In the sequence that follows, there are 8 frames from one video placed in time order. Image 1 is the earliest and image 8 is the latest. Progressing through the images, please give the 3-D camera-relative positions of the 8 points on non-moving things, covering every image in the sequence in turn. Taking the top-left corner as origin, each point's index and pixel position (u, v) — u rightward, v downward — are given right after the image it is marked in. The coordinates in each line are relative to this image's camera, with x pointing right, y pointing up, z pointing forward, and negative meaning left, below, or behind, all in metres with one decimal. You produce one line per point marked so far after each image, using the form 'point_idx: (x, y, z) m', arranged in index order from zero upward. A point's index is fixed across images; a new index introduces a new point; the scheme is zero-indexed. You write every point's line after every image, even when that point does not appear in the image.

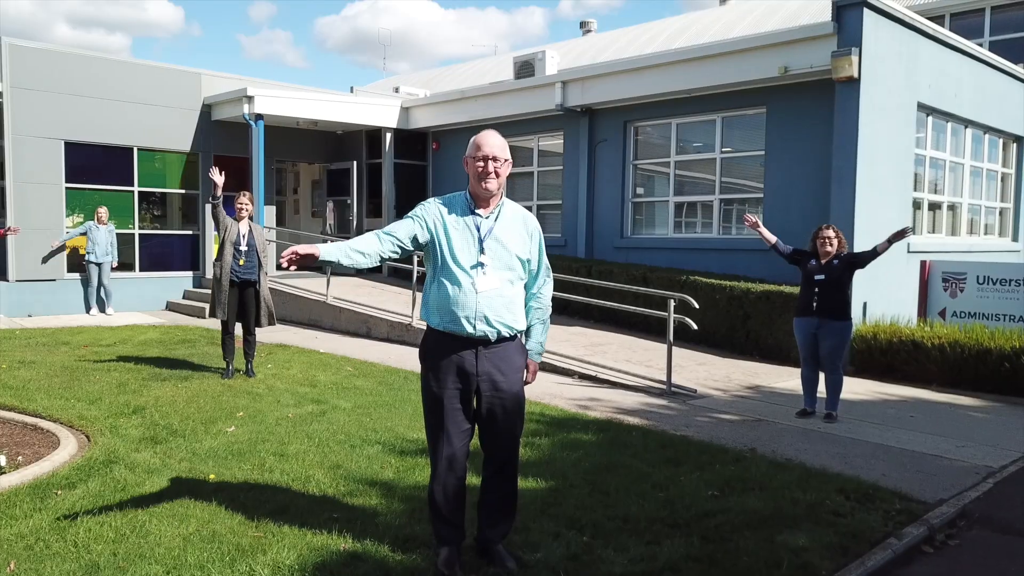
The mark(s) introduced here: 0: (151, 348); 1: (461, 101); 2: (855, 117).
0: (-3.7, -0.6, +8.3) m
1: (-0.8, +2.8, +12.3) m
2: (+3.4, +1.7, +8.1) m
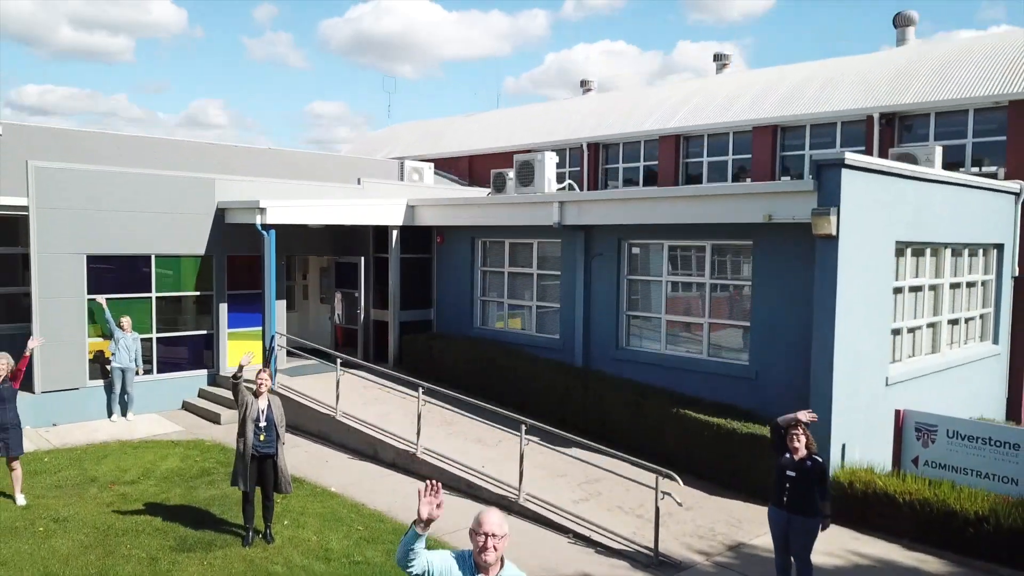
0: (-3.7, -2.2, +8.8) m
1: (-0.8, +1.3, +12.9) m
2: (+3.4, +0.2, +8.6) m
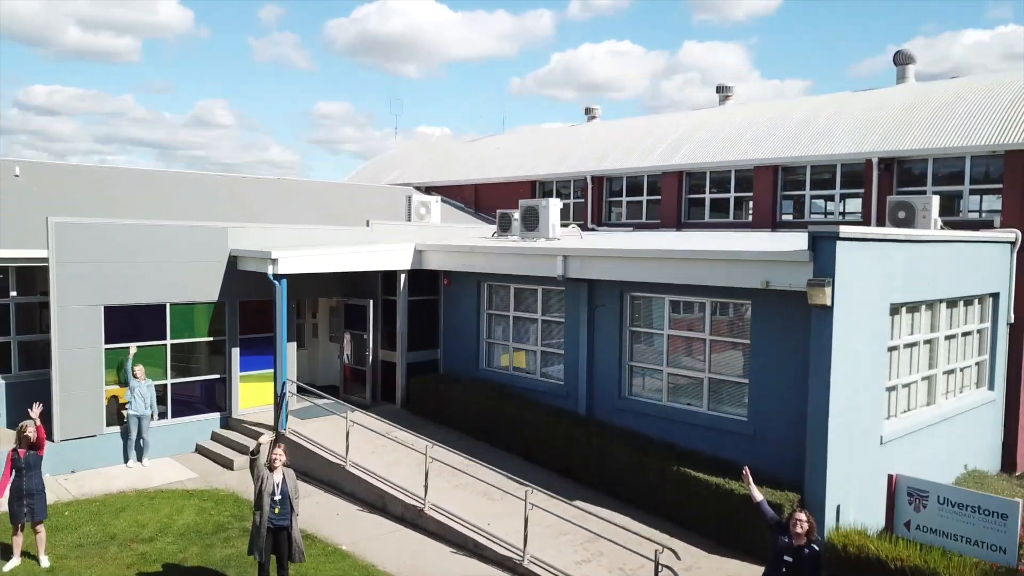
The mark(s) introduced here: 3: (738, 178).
0: (-3.7, -2.9, +9.2) m
1: (-0.7, +0.6, +13.2) m
2: (+3.5, -0.6, +8.9) m
3: (+4.7, +2.3, +16.9) m
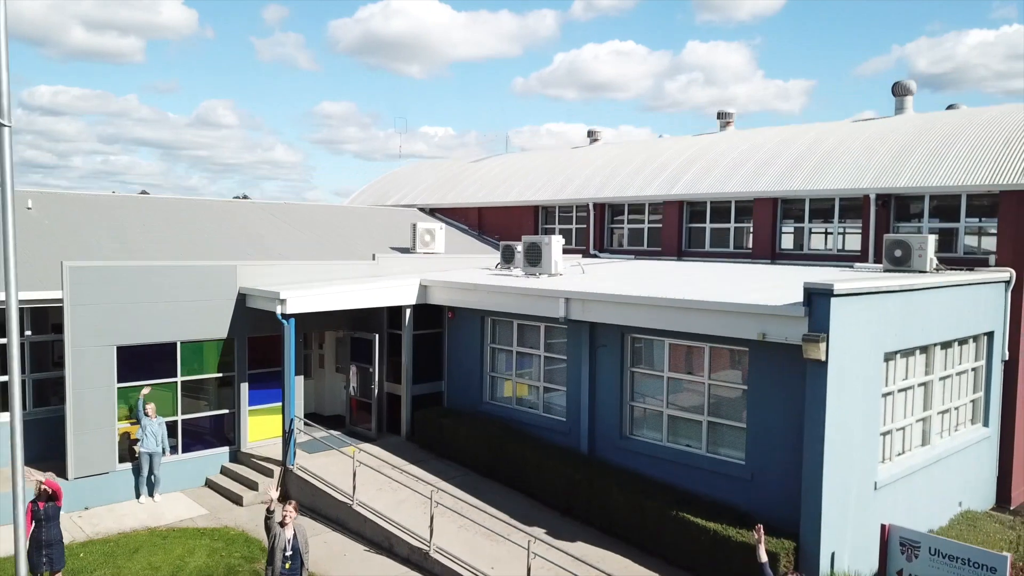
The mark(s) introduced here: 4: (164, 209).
0: (-3.6, -3.5, +9.4) m
1: (-0.6, -0.1, +13.4) m
2: (+3.5, -1.2, +9.1) m
3: (+4.8, +1.7, +17.1) m
4: (-8.1, +1.9, +18.6) m
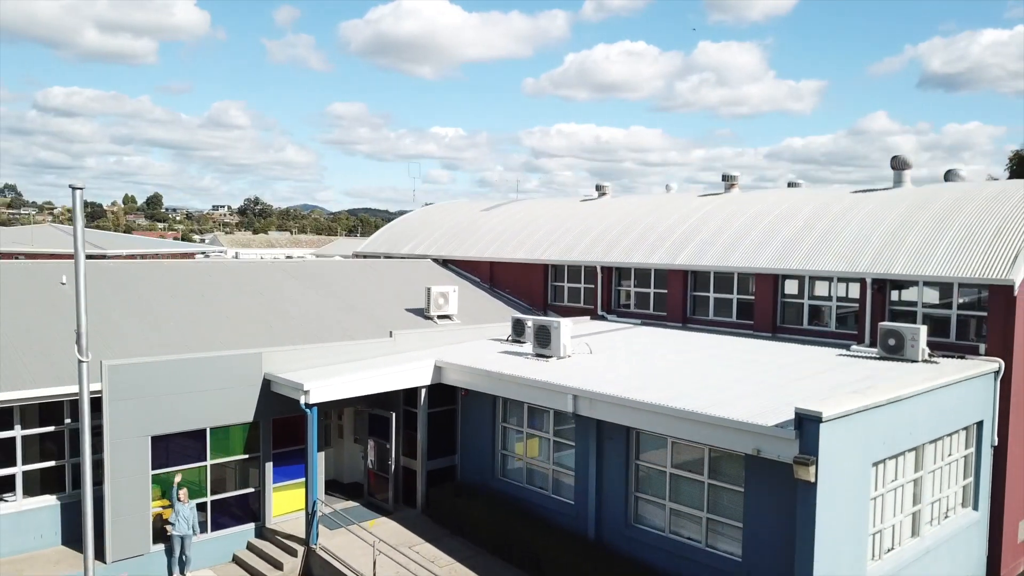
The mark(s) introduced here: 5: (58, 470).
0: (-3.5, -5.0, +10.2) m
1: (-0.5, -1.6, +14.1) m
2: (+3.7, -2.7, +9.8) m
3: (+5.0, +0.2, +17.8) m
4: (-7.9, +0.4, +19.4) m
5: (-7.6, -3.0, +13.4) m
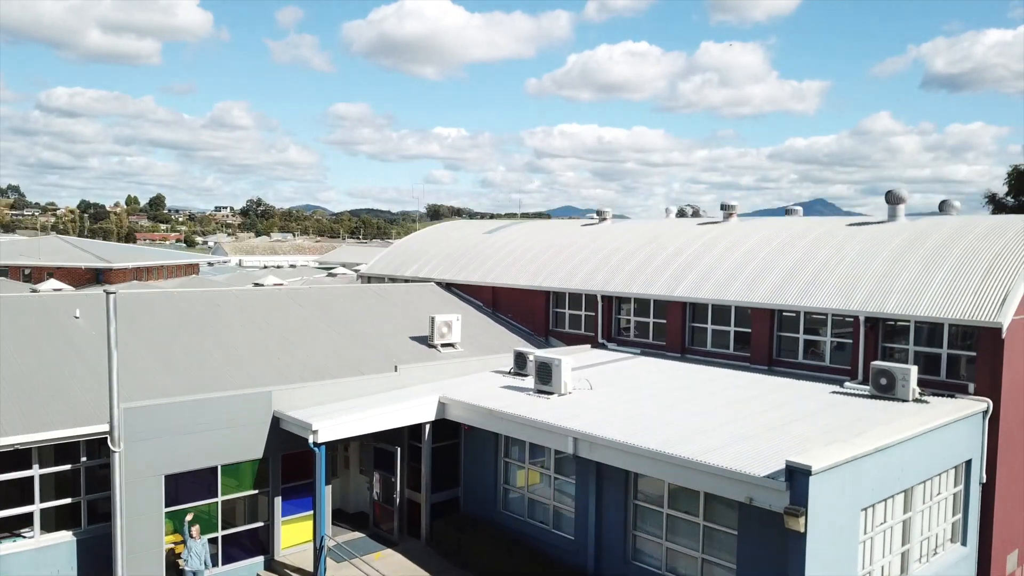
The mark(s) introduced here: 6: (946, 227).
0: (-3.5, -5.7, +10.6) m
1: (-0.4, -2.3, +14.6) m
2: (+3.7, -3.4, +10.2) m
3: (+5.1, -0.6, +18.2) m
4: (-7.8, -0.3, +19.9) m
5: (-7.5, -3.8, +13.9) m
6: (+9.9, +1.4, +18.3) m
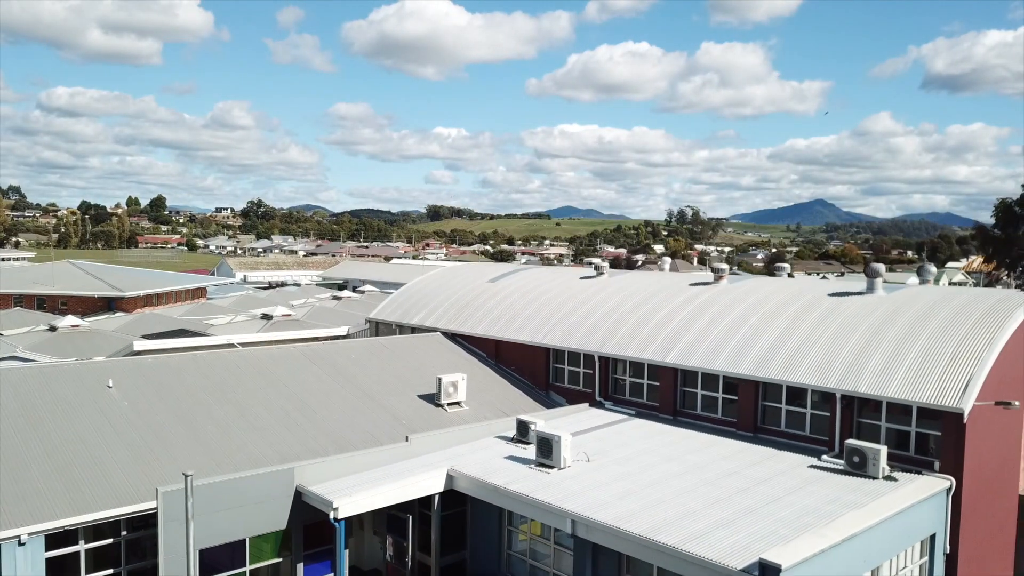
0: (-3.4, -7.4, +11.9) m
1: (-0.4, -3.9, +15.8) m
2: (+3.7, -5.1, +11.4) m
3: (+5.2, -2.2, +19.5) m
4: (-7.8, -1.9, +21.1) m
5: (-7.5, -5.4, +15.1) m
6: (+9.9, -0.3, +19.6) m
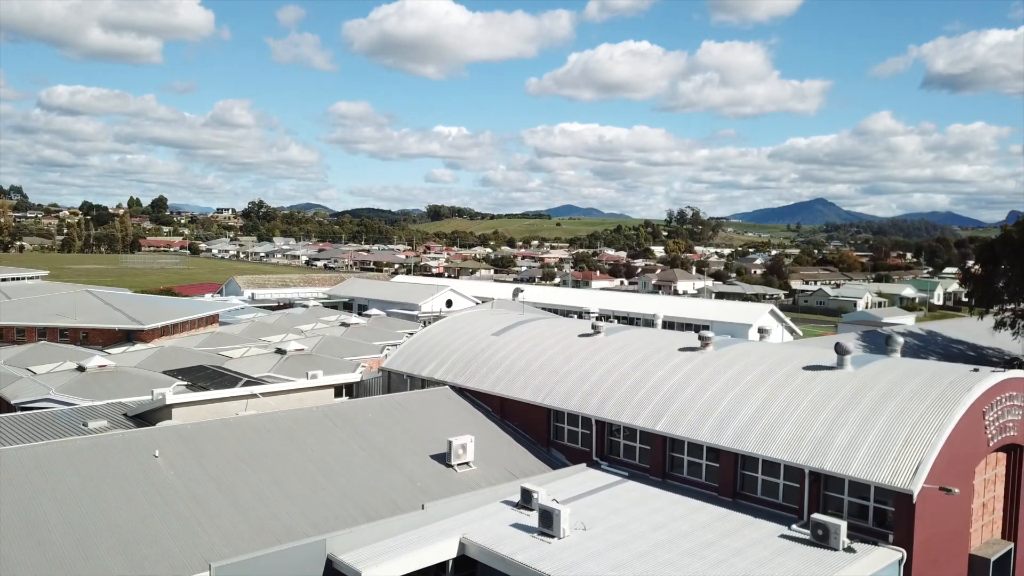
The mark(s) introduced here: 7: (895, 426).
0: (-3.3, -9.5, +14.0) m
1: (-0.2, -6.0, +18.0) m
2: (+3.8, -7.2, +13.6) m
3: (+5.3, -4.3, +21.6) m
4: (-7.6, -4.0, +23.3) m
5: (-7.4, -7.5, +17.3) m
6: (+10.0, -2.4, +21.7) m
7: (+9.2, -3.3, +19.3) m
